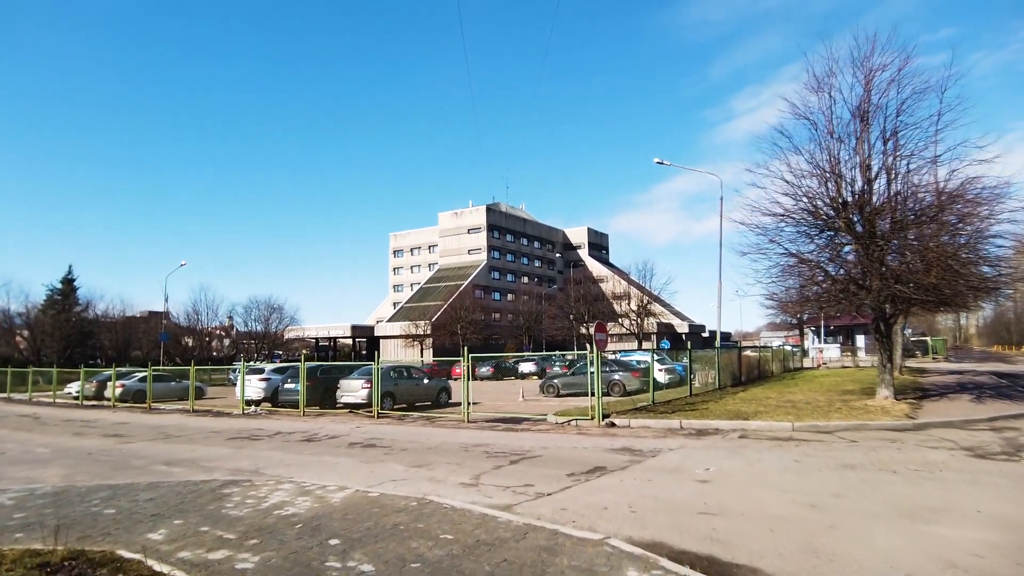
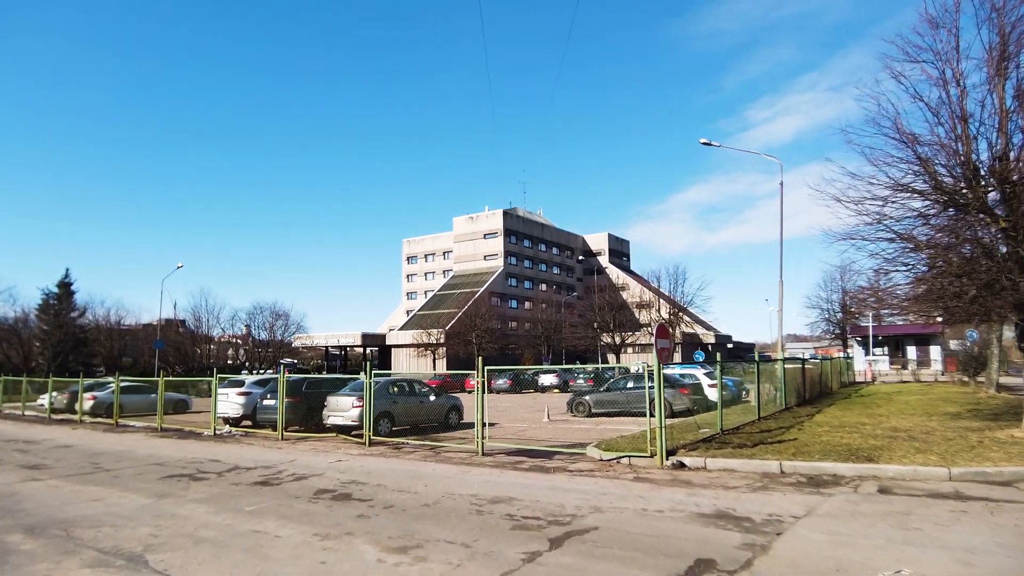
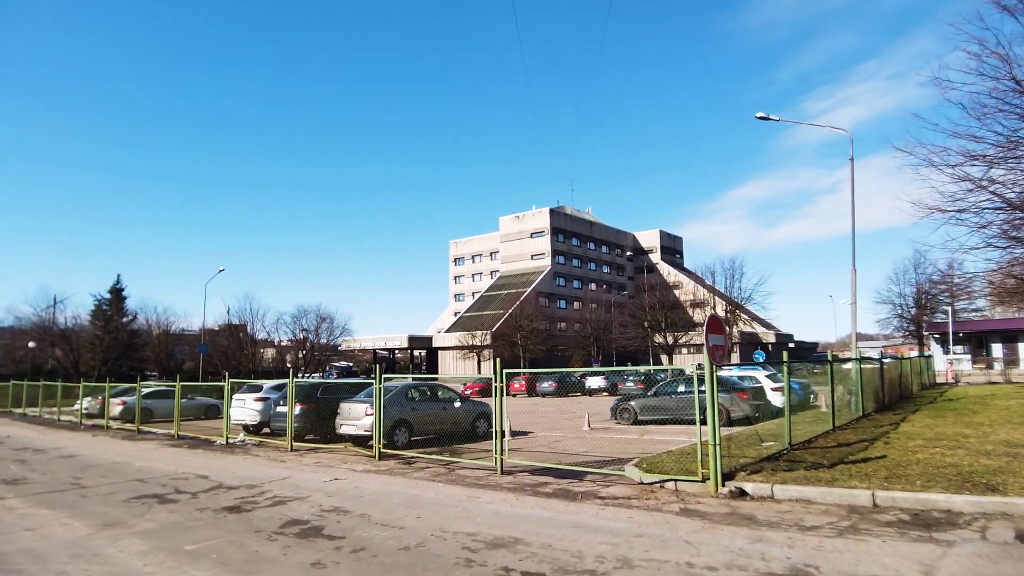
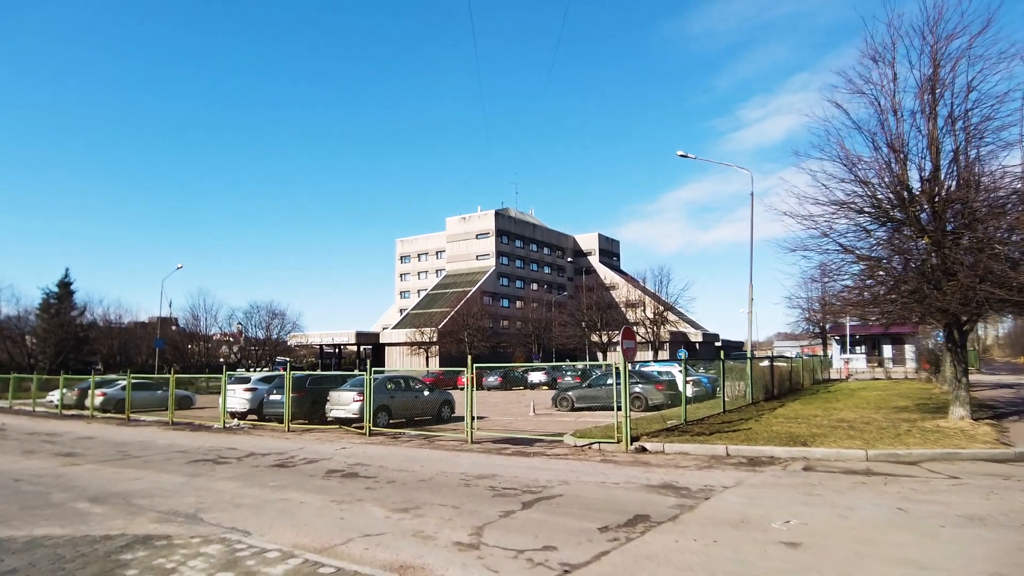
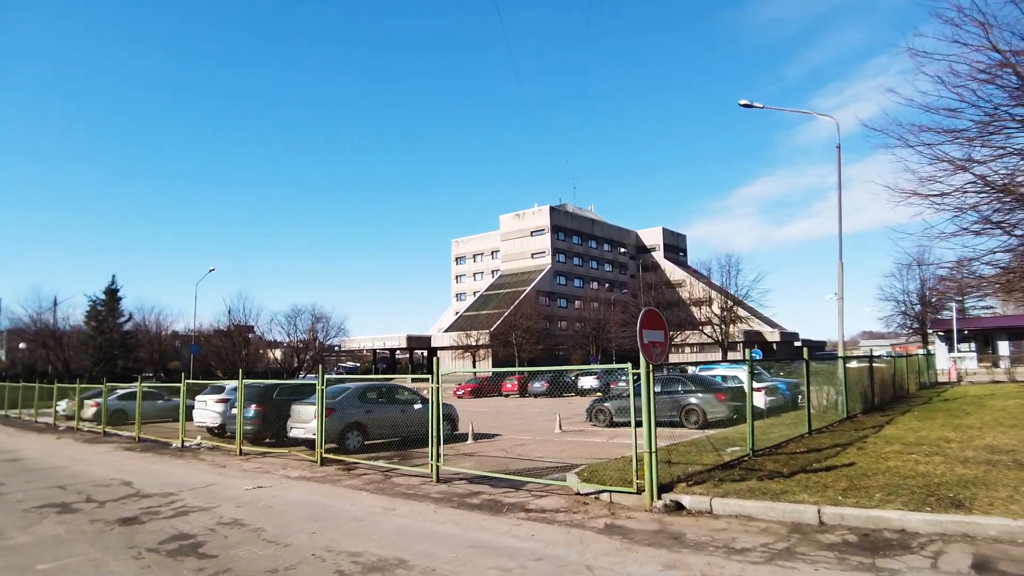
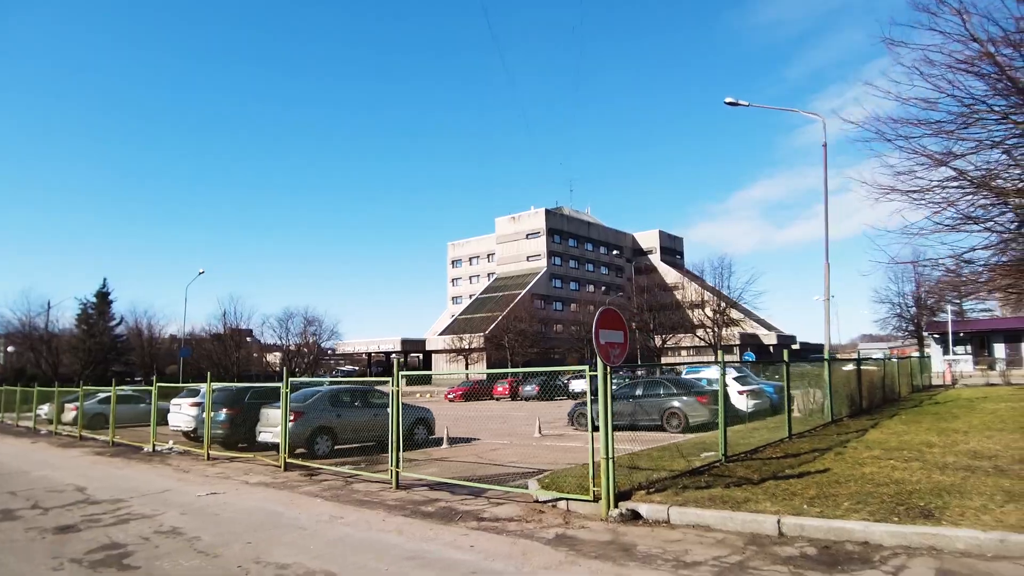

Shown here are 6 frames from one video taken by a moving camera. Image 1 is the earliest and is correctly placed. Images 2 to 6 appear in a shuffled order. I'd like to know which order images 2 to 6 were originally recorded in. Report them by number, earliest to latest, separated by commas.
4, 2, 3, 5, 6
